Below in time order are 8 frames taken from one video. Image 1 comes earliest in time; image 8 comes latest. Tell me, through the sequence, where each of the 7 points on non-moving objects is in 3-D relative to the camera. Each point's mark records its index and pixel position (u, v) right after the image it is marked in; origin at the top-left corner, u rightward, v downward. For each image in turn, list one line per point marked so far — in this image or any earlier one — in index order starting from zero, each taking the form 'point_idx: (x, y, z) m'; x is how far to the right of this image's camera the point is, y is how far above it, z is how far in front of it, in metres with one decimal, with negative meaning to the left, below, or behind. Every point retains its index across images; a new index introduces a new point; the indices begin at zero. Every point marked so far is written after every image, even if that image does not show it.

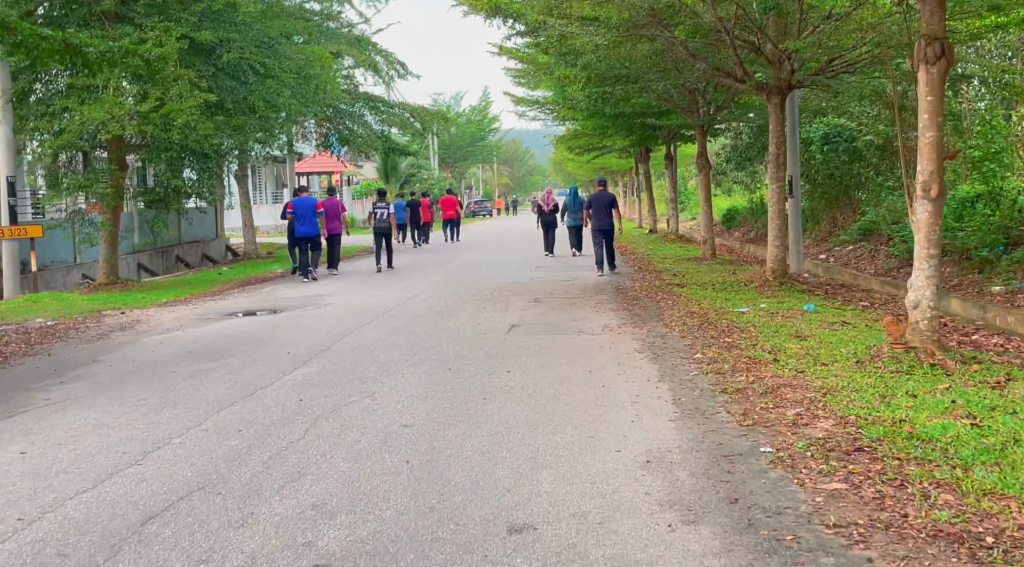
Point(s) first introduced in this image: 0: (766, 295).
0: (+3.3, -0.2, +15.5) m
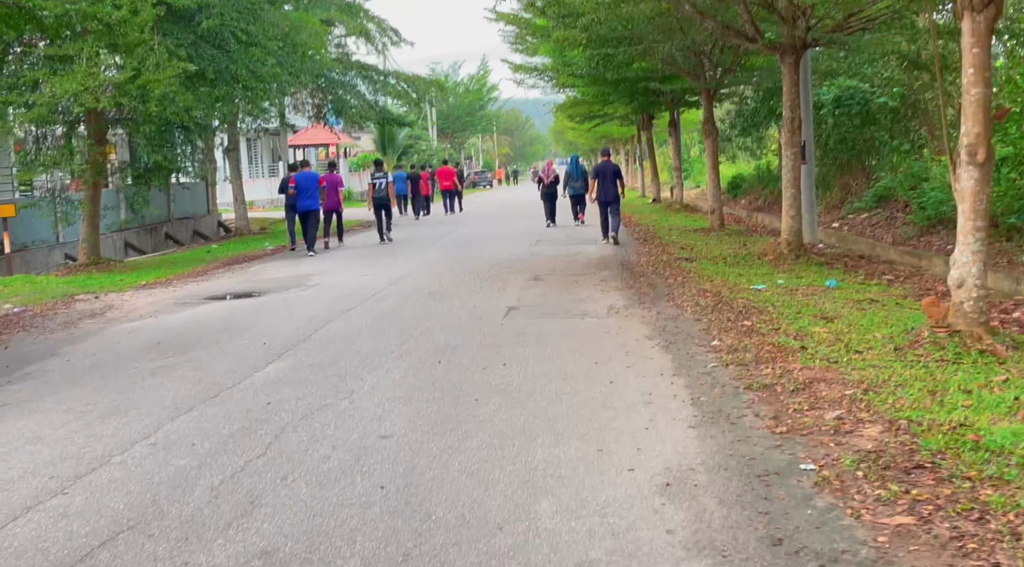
0: (+3.3, +0.2, +14.5) m
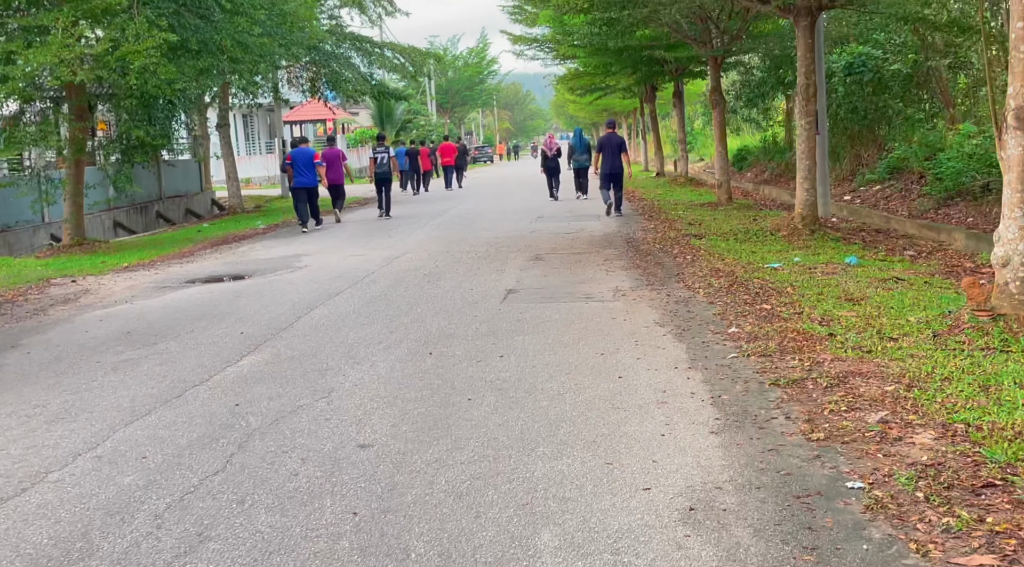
0: (+3.3, +0.4, +13.7) m
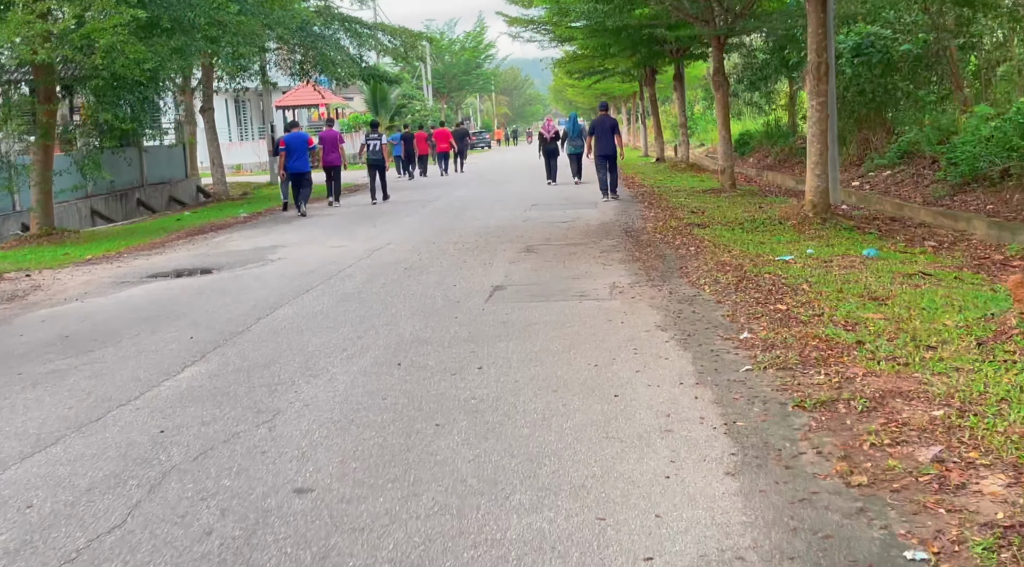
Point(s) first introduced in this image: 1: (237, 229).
0: (+3.2, +0.5, +12.7) m
1: (-4.2, +0.8, +18.2) m
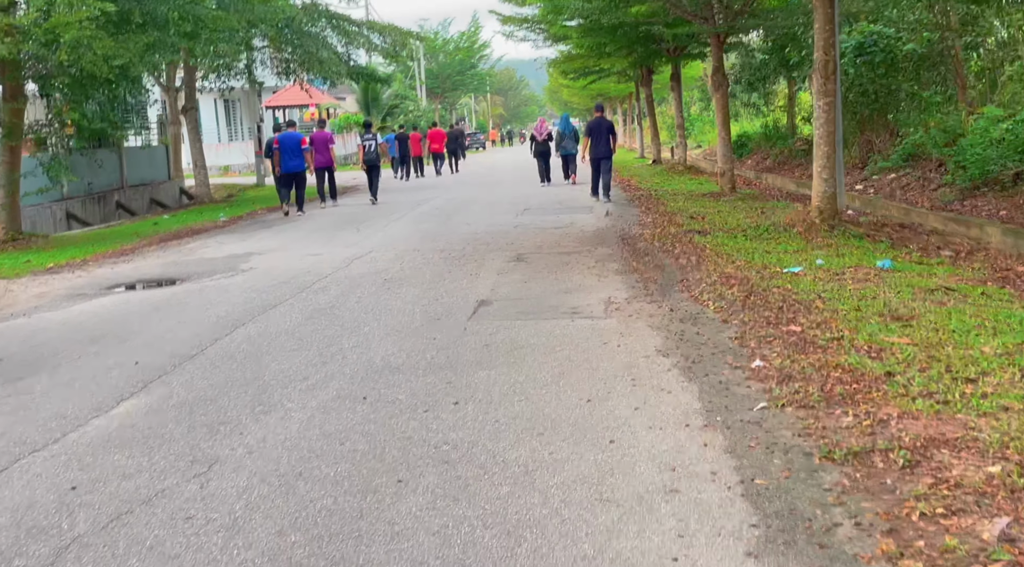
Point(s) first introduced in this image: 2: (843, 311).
0: (+3.1, +0.4, +11.9) m
1: (-4.4, +0.7, +17.4) m
2: (+2.2, -0.2, +7.8) m
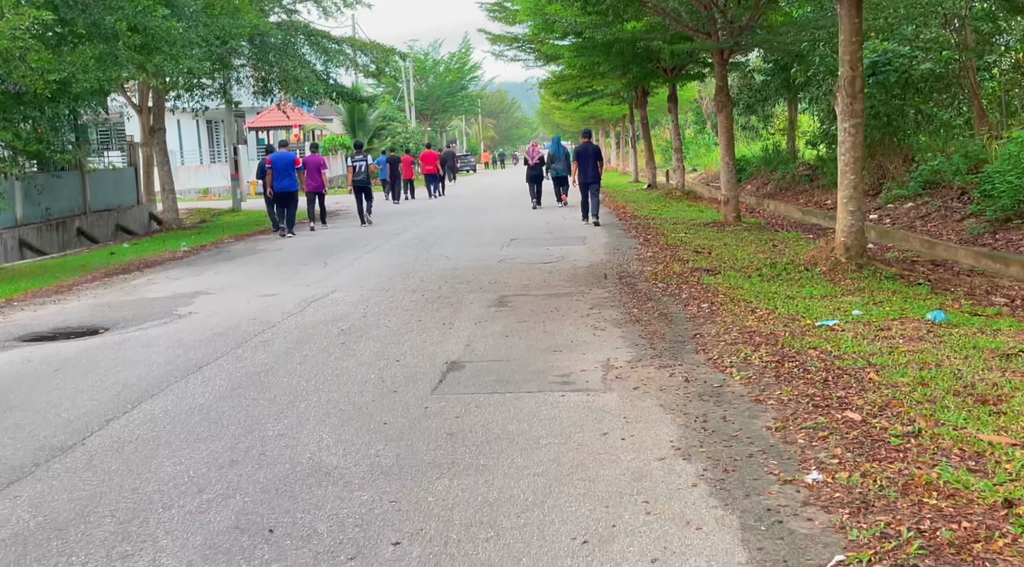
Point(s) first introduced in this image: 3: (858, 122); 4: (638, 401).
0: (+2.9, -0.1, +10.3) m
1: (-4.6, +0.2, +15.7) m
2: (+2.0, -0.5, +6.1) m
3: (+3.4, +1.6, +11.5) m
4: (+0.7, -0.6, +6.2) m
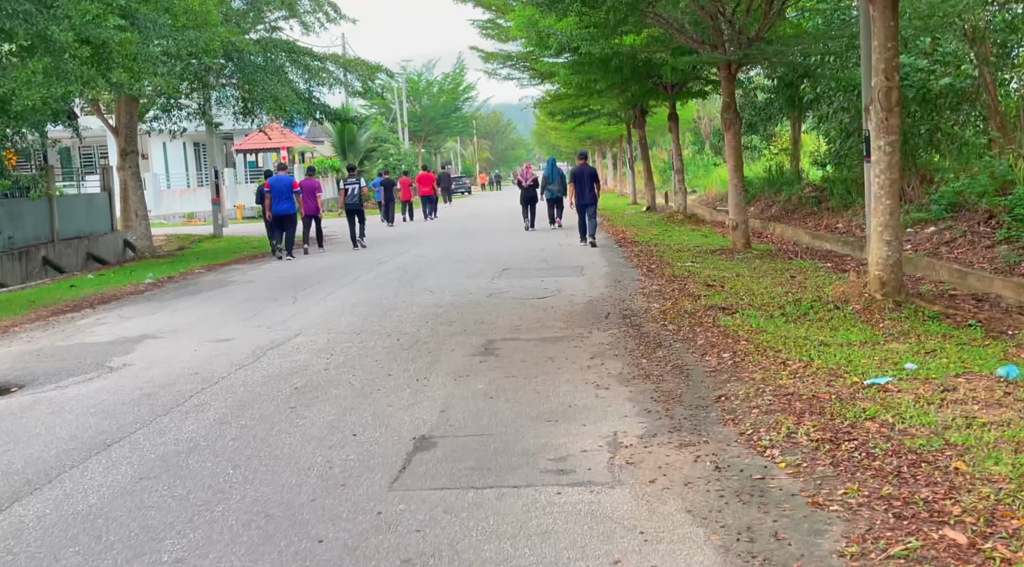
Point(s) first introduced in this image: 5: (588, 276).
0: (+2.8, -0.4, +8.9) m
1: (-4.7, -0.3, +14.2) m
2: (+2.0, -0.8, +4.6) m
3: (+3.3, +1.2, +10.1) m
4: (+0.6, -0.9, +4.8) m
5: (+1.0, +0.1, +14.9) m
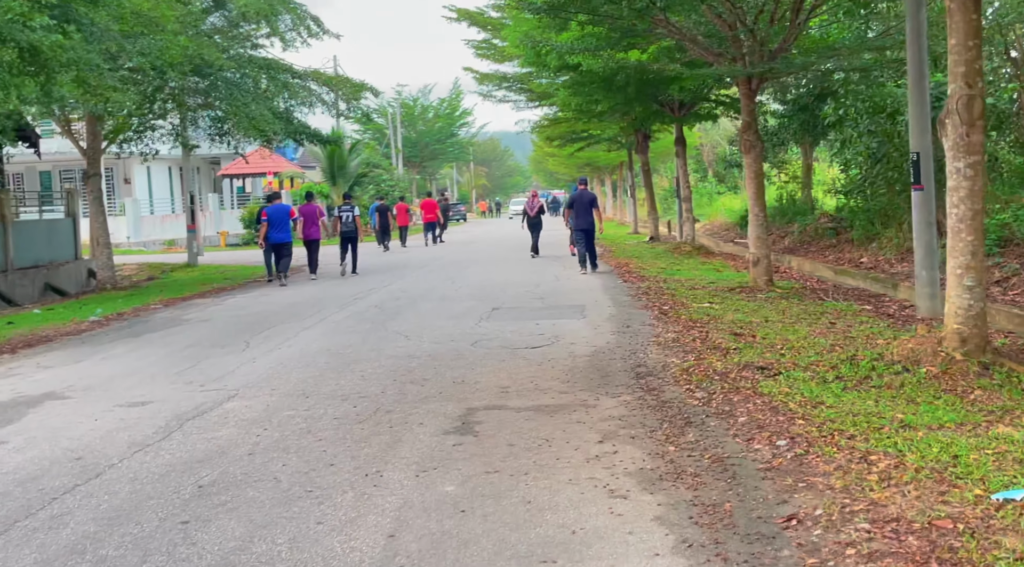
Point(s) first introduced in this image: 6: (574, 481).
0: (+2.7, -0.7, +6.8) m
1: (-4.8, -0.7, +12.1) m
2: (+1.9, -1.0, +2.6) m
3: (+3.2, +0.9, +8.1) m
4: (+0.5, -1.1, +2.7) m
5: (+0.9, -0.4, +12.8) m
6: (+0.4, -0.9, +5.7) m
